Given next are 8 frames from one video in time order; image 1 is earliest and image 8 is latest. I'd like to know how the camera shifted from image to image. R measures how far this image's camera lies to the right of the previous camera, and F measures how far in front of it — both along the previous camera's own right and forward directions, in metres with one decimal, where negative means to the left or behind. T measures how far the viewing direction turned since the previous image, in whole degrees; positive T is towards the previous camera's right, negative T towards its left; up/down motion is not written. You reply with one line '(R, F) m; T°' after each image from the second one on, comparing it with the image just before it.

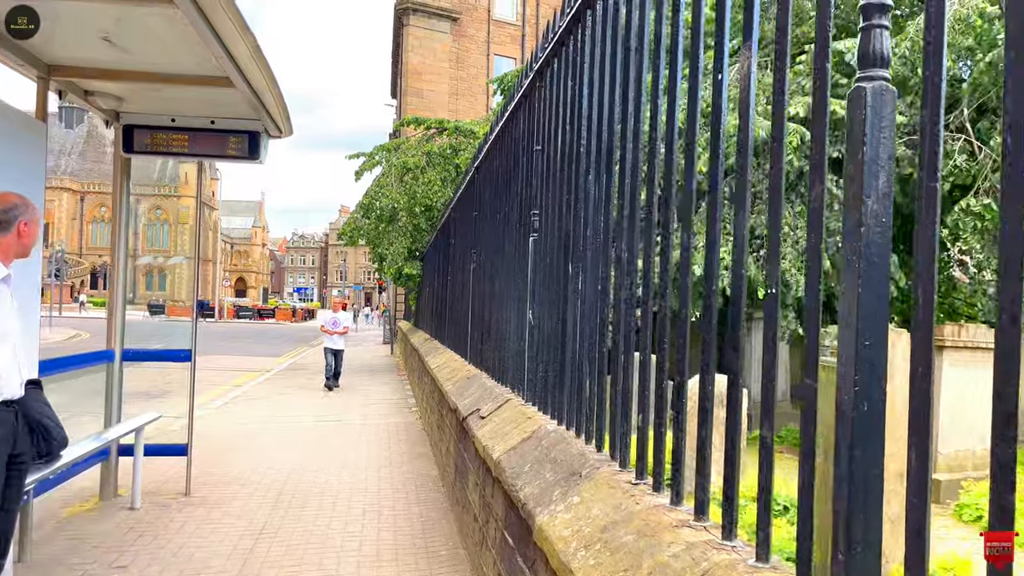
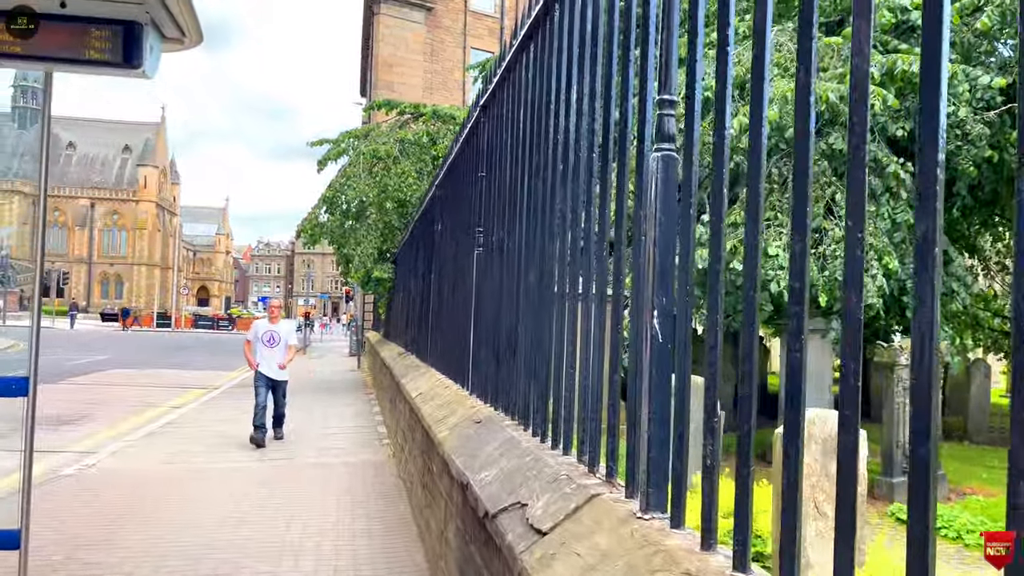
(-0.3, +2.1) m; +2°
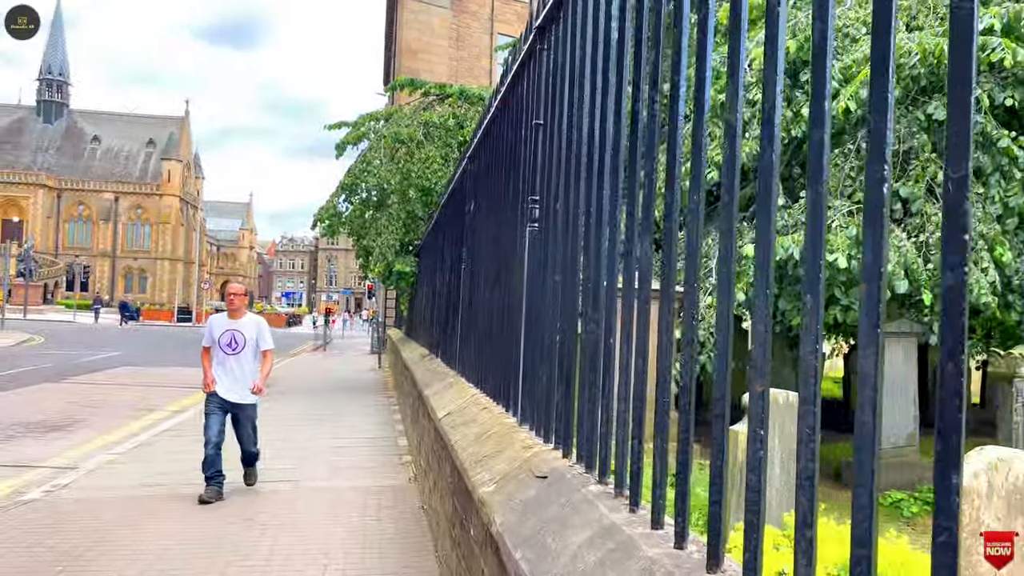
(-0.2, +1.2) m; -2°
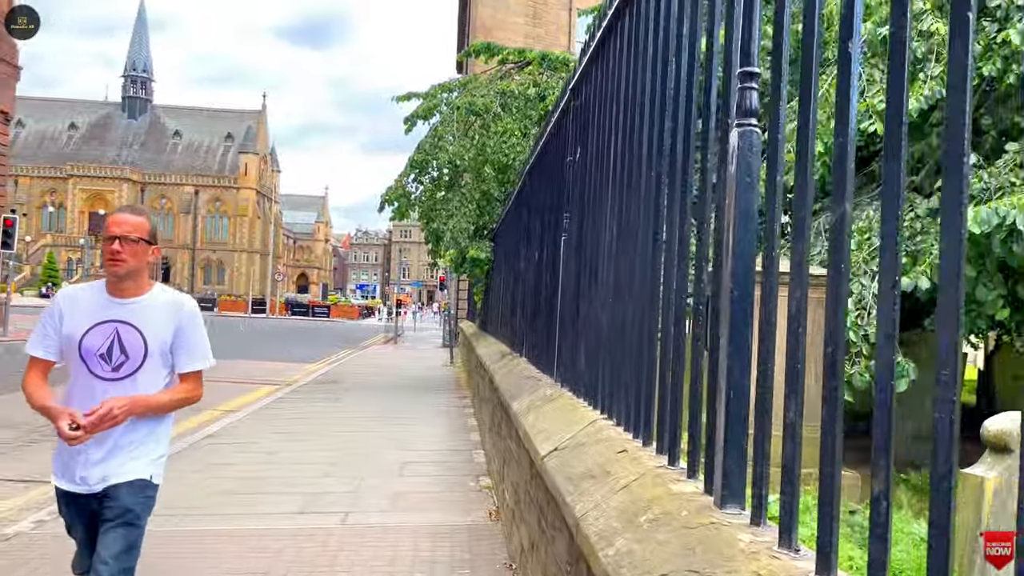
(-0.2, +1.5) m; -5°
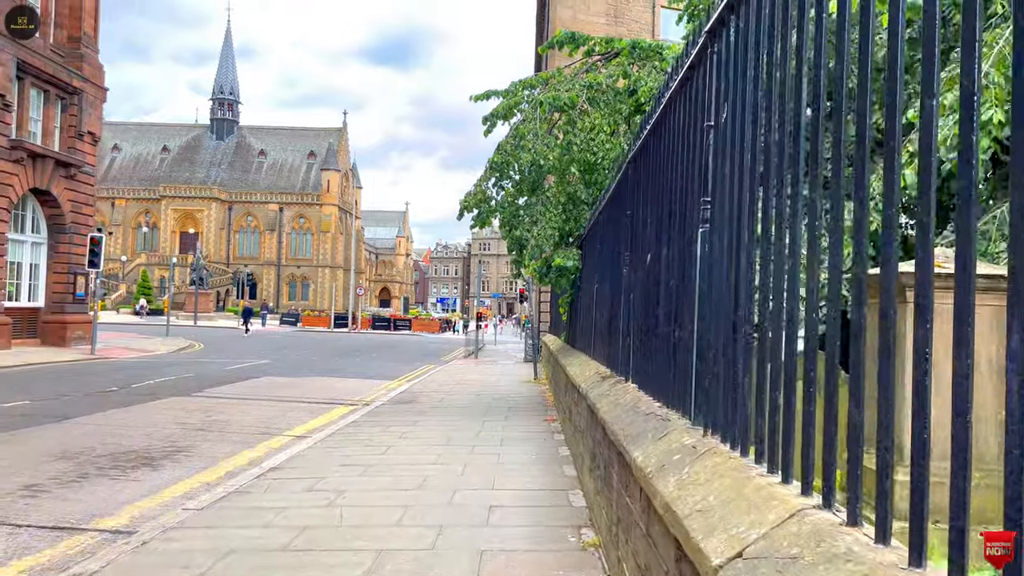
(-0.2, +1.1) m; -5°
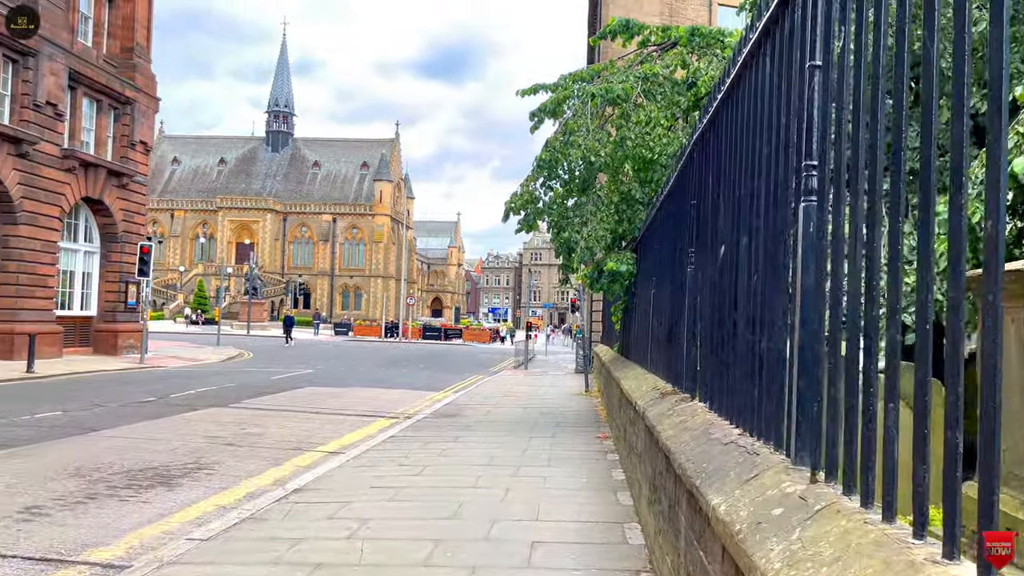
(0.0, +0.8) m; -4°
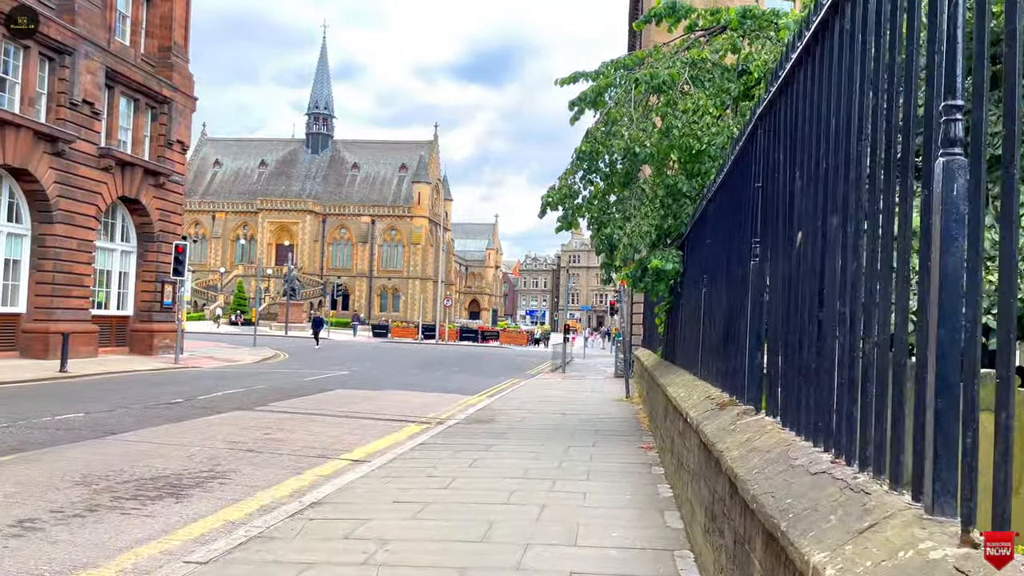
(0.0, +0.6) m; -3°
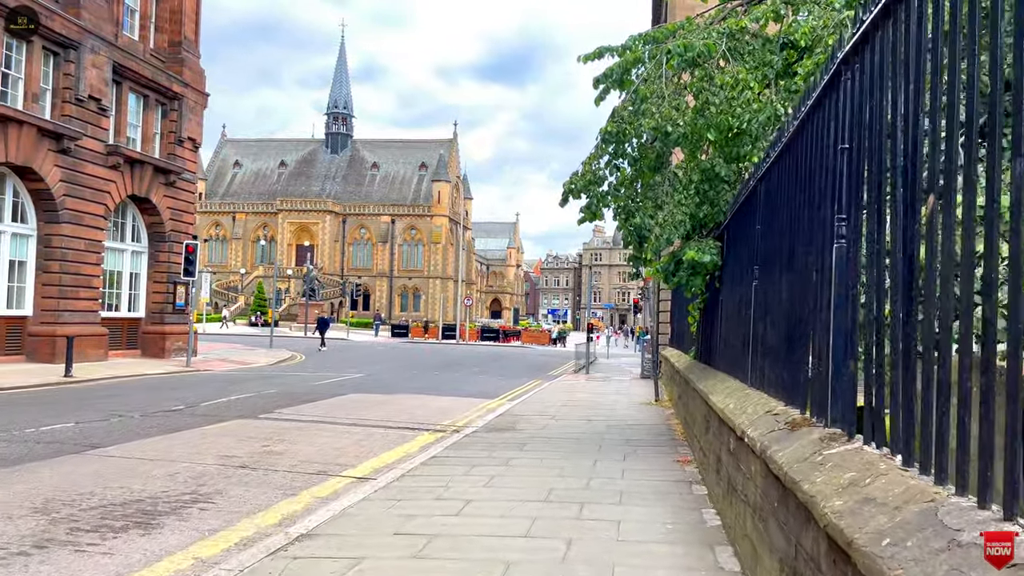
(0.0, +0.9) m; -1°
